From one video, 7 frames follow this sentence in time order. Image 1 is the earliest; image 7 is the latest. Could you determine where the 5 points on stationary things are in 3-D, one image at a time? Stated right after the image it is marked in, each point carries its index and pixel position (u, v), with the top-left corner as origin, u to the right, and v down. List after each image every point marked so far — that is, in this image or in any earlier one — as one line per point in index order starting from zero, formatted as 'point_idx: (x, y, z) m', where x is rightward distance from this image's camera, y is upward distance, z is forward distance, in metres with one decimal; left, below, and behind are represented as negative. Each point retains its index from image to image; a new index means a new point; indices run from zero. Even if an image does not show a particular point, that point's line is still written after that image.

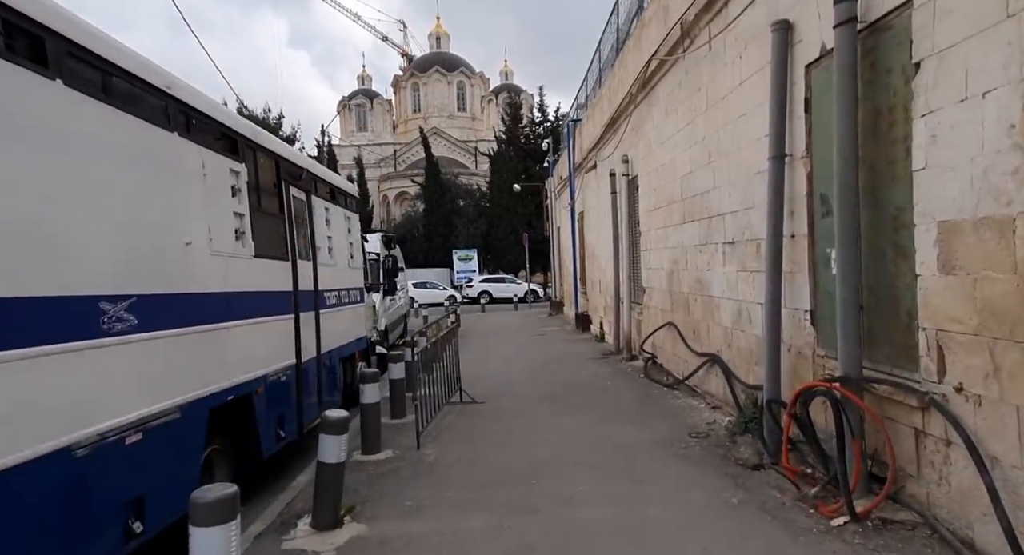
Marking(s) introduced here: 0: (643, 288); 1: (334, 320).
0: (+2.2, -0.2, +11.1) m
1: (-2.1, -0.5, +7.8) m
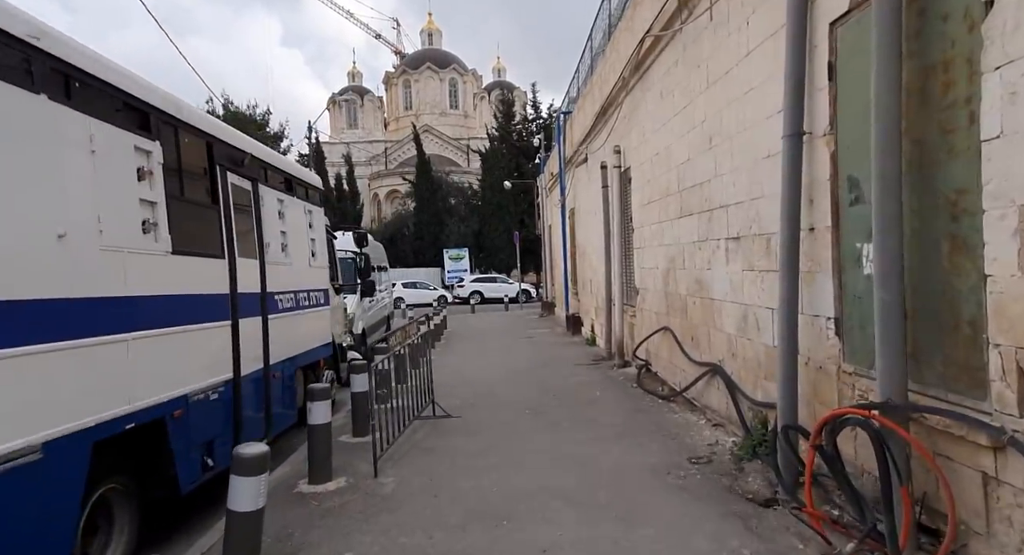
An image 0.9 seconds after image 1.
0: (+1.9, -0.2, +10.3) m
1: (-2.3, -0.5, +7.0) m
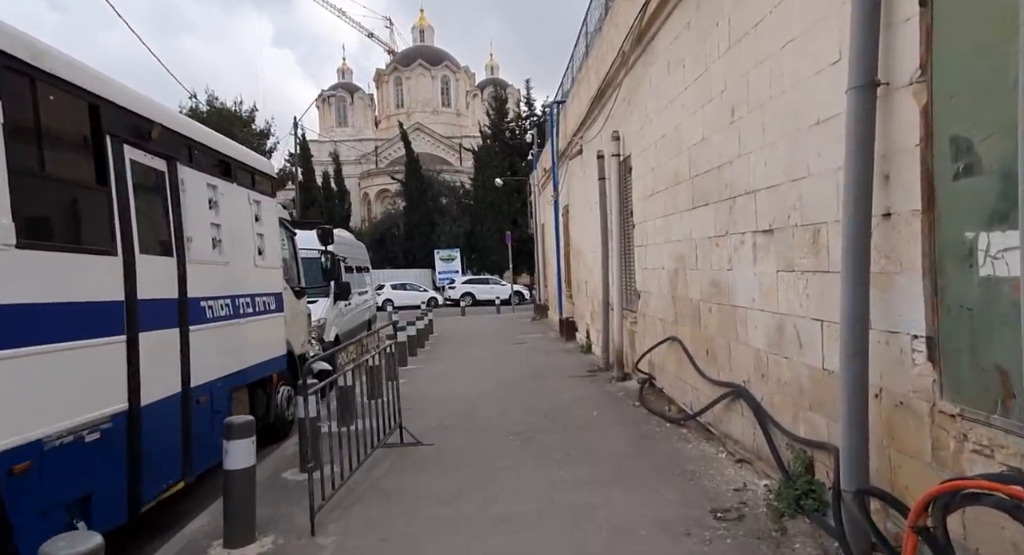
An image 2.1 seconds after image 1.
0: (+1.7, -0.2, +9.2) m
1: (-2.5, -0.5, +5.8) m
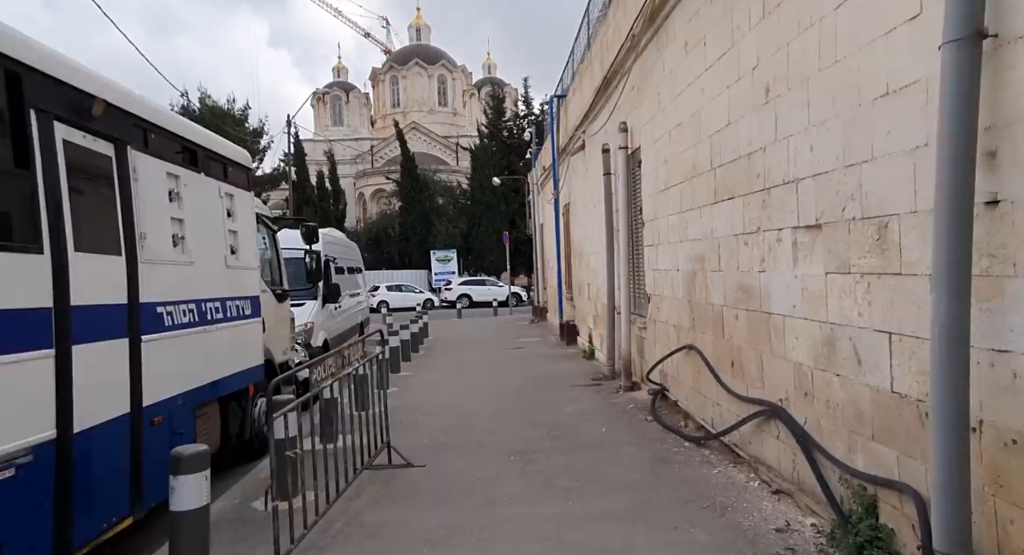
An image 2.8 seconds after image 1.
0: (+1.7, -0.2, +8.5) m
1: (-2.5, -0.6, +5.1) m
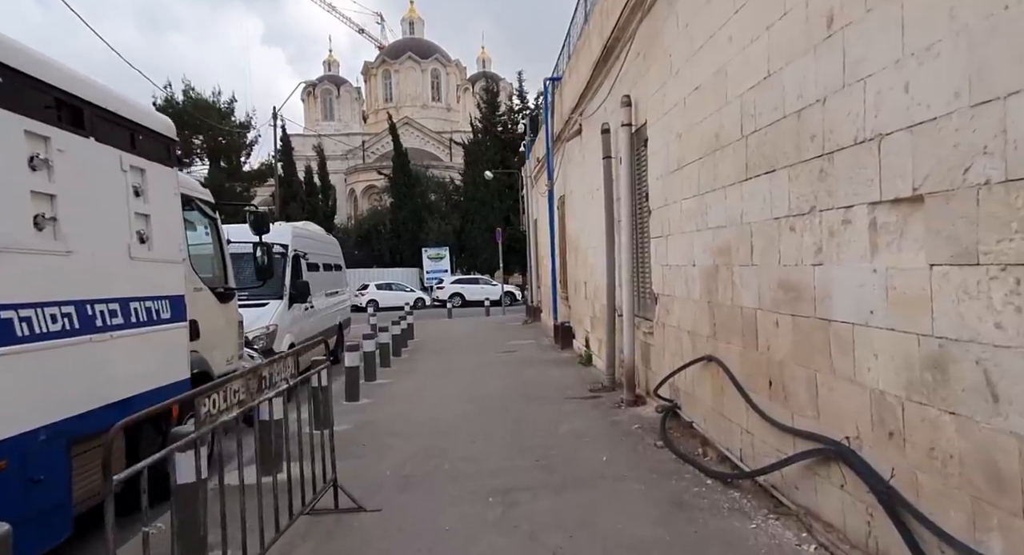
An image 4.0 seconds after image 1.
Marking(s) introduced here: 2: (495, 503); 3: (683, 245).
0: (+1.5, -0.2, +7.3) m
1: (-2.6, -0.5, +3.9) m
2: (-0.1, -1.6, +4.7) m
3: (+1.5, +0.3, +6.1) m
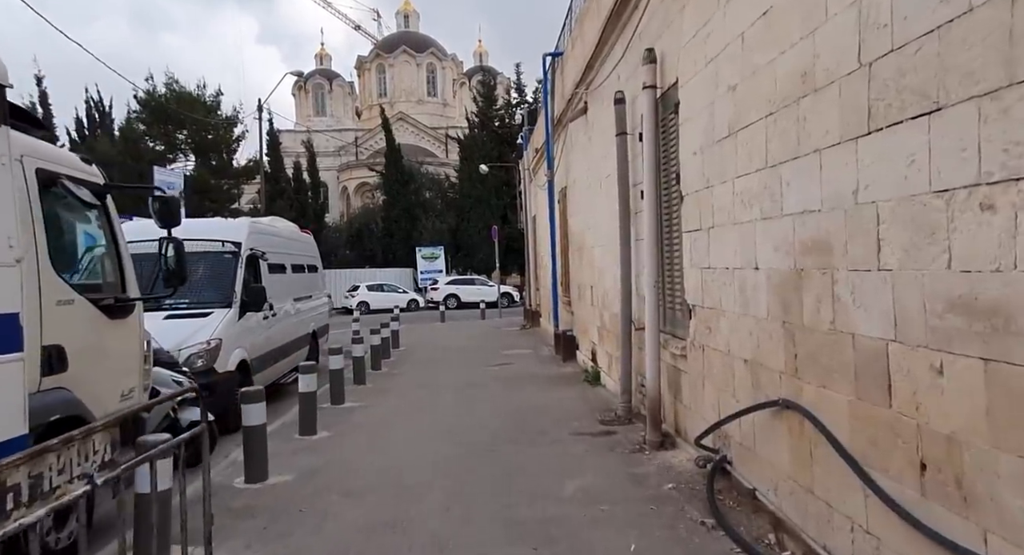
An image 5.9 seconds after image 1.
0: (+1.5, -0.3, +5.6) m
1: (-2.7, -0.6, +2.2) m
2: (-0.2, -1.6, +3.0) m
3: (+1.5, +0.3, +4.4) m
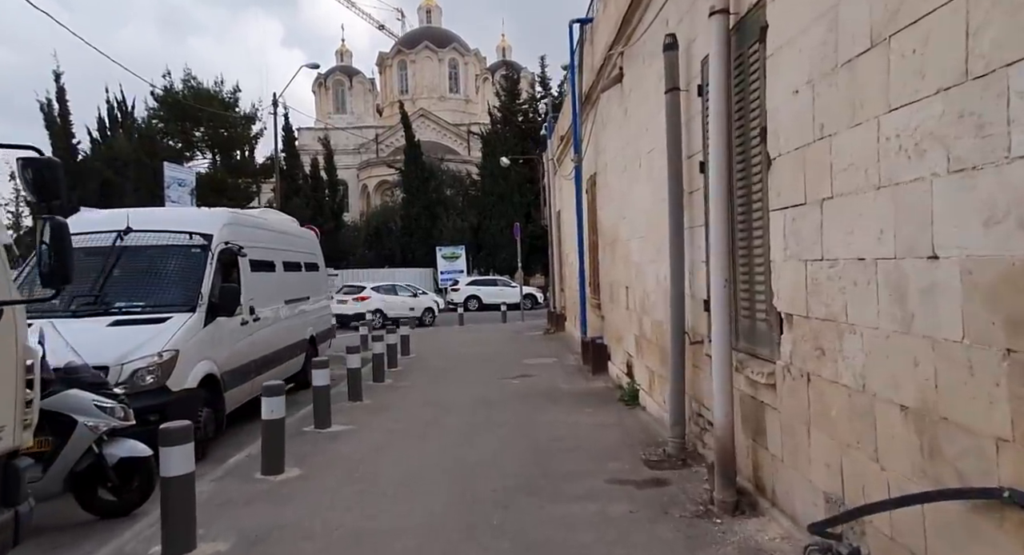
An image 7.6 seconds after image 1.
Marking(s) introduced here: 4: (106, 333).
0: (+1.6, -0.2, +3.9) m
1: (-2.7, -0.5, +0.7) m
2: (-0.2, -1.6, +1.4) m
3: (+1.5, +0.3, +2.7) m
4: (-4.1, -0.6, +6.8) m
